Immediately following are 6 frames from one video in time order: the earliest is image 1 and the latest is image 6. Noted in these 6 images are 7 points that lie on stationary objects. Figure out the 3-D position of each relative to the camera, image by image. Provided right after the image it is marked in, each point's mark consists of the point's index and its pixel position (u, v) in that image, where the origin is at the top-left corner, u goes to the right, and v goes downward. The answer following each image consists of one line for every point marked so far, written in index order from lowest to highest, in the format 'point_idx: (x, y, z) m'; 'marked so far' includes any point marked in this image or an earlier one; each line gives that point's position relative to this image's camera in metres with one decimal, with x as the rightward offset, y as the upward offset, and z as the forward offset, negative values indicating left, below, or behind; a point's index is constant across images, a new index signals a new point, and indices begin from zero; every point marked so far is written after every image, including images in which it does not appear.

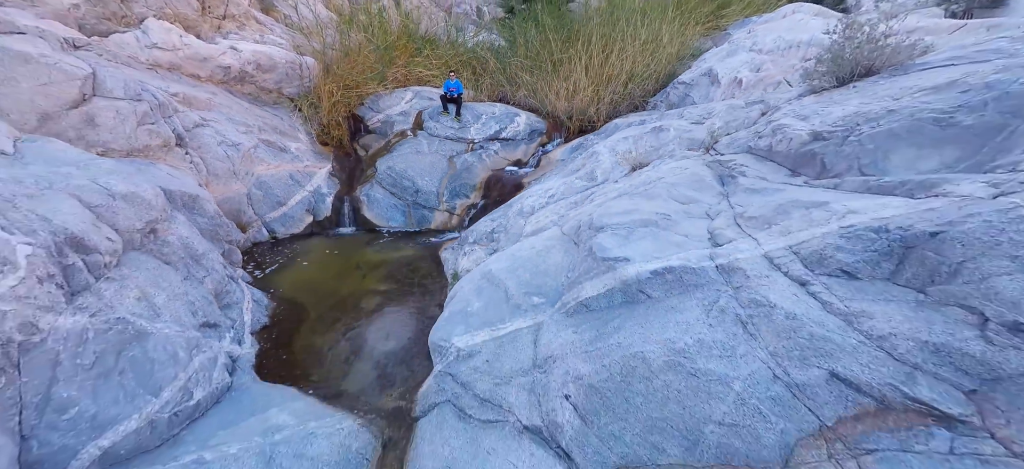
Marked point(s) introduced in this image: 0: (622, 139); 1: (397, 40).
0: (+1.1, +0.9, +5.0) m
1: (-2.0, +3.3, +8.5) m
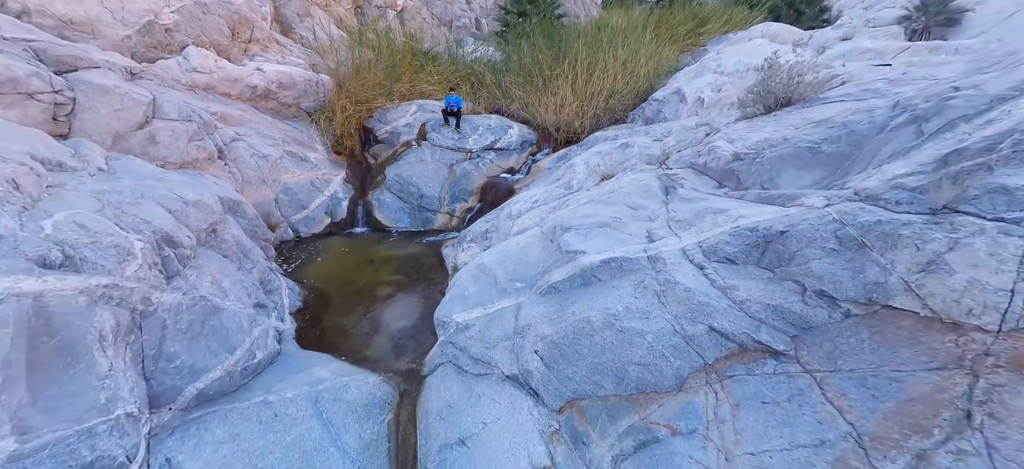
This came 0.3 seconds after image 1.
0: (+1.0, +1.0, +5.9) m
1: (-2.1, +3.3, +9.4) m
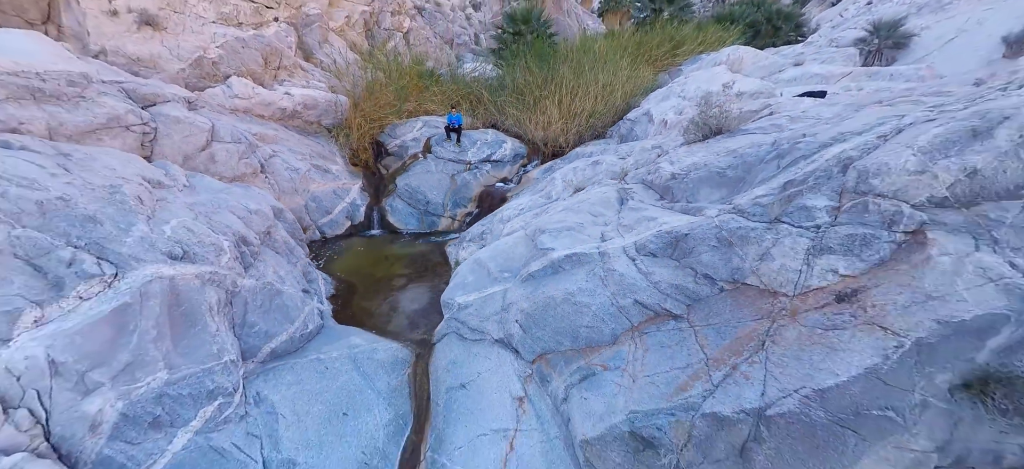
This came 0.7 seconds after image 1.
0: (+0.9, +0.9, +7.2) m
1: (-2.2, +3.3, +10.7) m
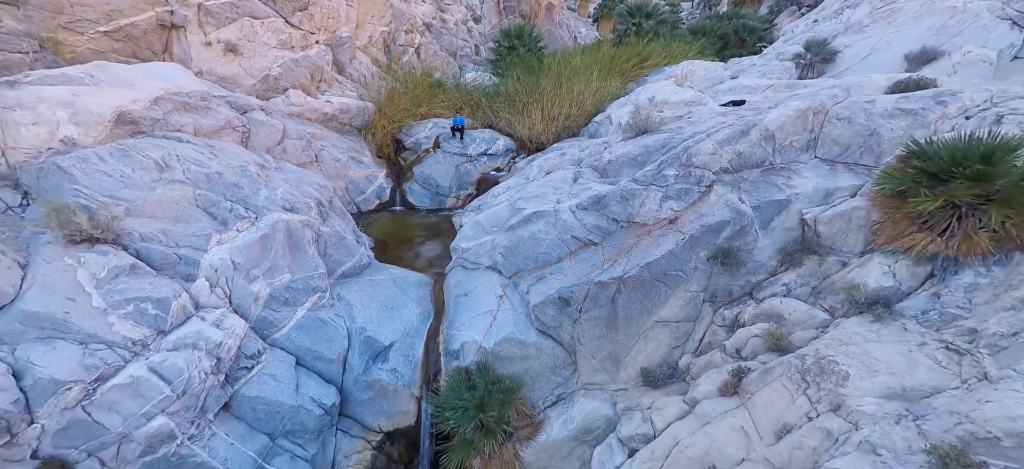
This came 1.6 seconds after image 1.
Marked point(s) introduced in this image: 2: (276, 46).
0: (+0.7, +1.5, +9.8) m
1: (-2.4, +3.8, +13.3) m
2: (-5.2, +4.2, +11.1) m
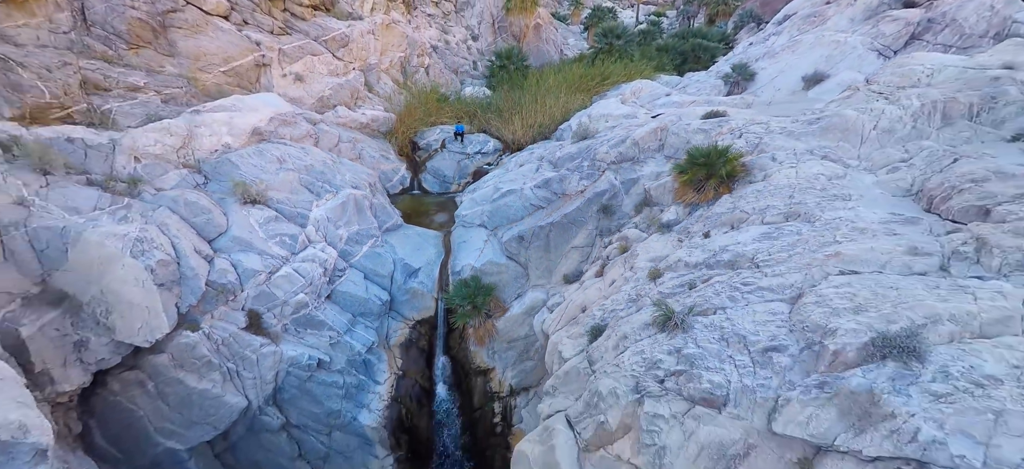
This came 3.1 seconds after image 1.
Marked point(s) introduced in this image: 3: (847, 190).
0: (+0.3, +2.2, +13.9) m
1: (-2.8, +4.5, +17.4) m
2: (-5.6, +4.9, +15.2) m
3: (+4.3, +0.6, +6.4) m
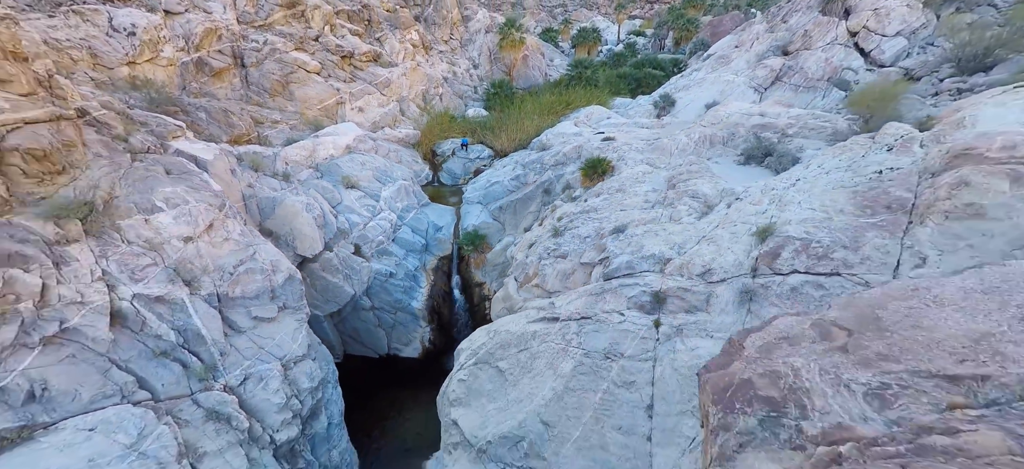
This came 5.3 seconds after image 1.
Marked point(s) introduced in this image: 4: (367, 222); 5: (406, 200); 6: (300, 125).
0: (-0.3, +3.1, +21.4) m
1: (-3.3, +5.5, +24.9) m
2: (-6.1, +5.9, +22.7) m
3: (+3.7, +1.6, +13.9) m
4: (-4.8, +0.4, +16.4) m
5: (-3.8, +1.3, +18.2) m
6: (-8.0, +4.1, +18.9) m
